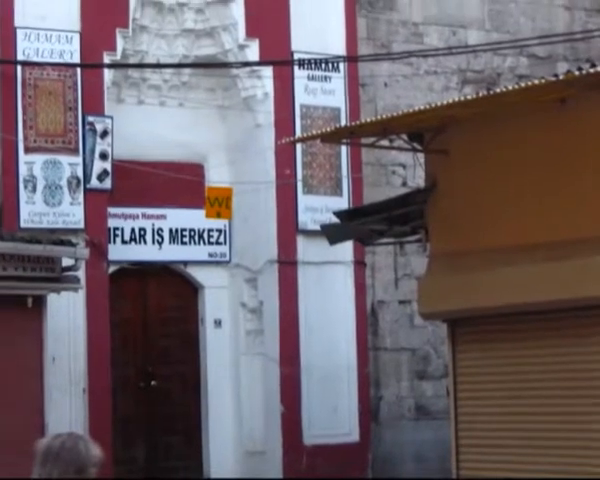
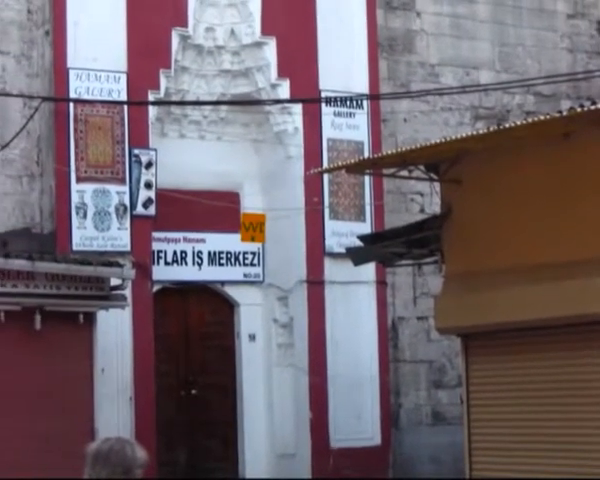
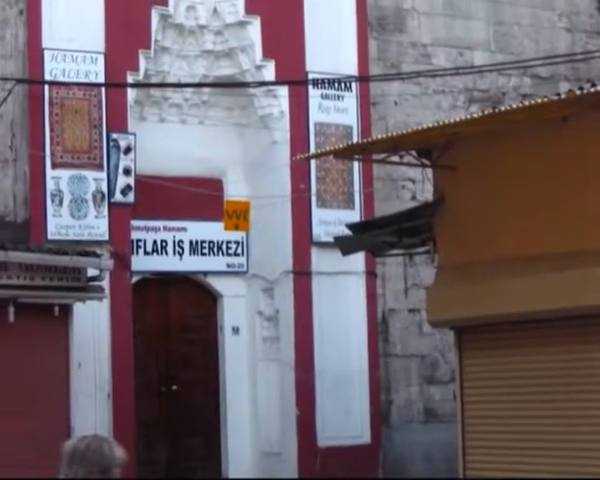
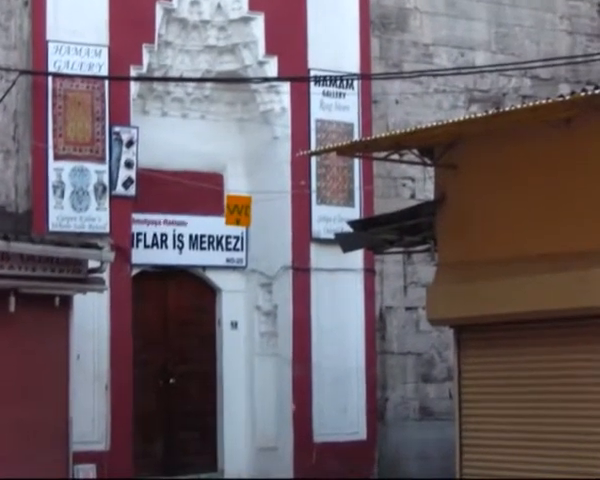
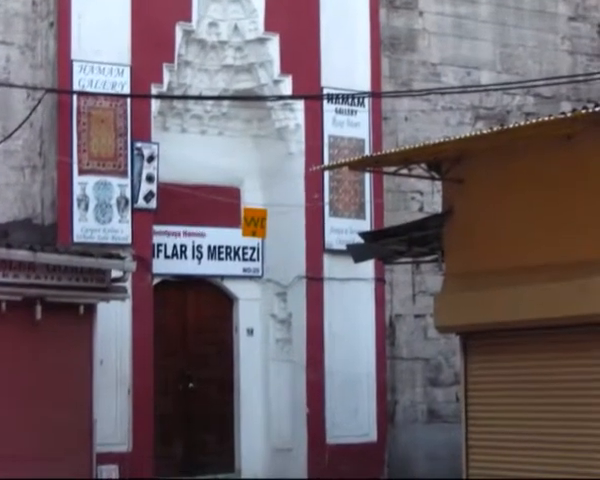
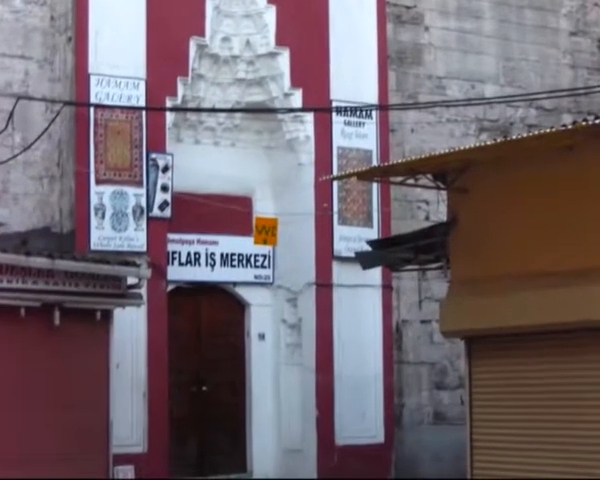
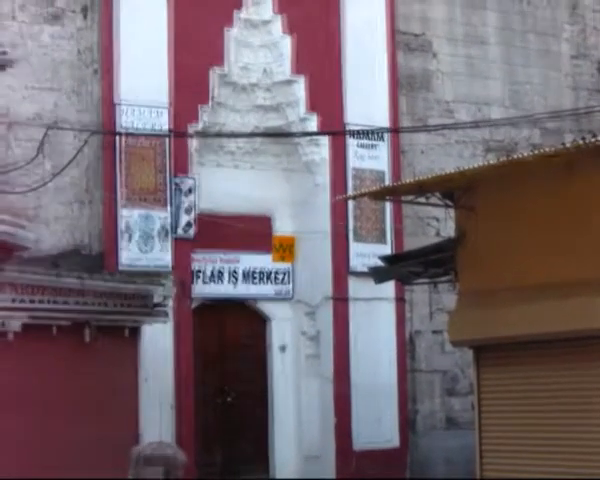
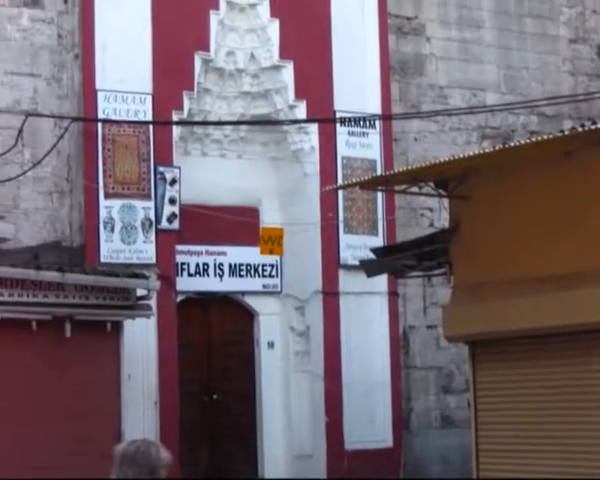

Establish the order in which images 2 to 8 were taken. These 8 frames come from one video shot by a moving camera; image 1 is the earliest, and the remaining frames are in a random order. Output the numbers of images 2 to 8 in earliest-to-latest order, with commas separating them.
3, 2, 8, 7, 6, 5, 4
